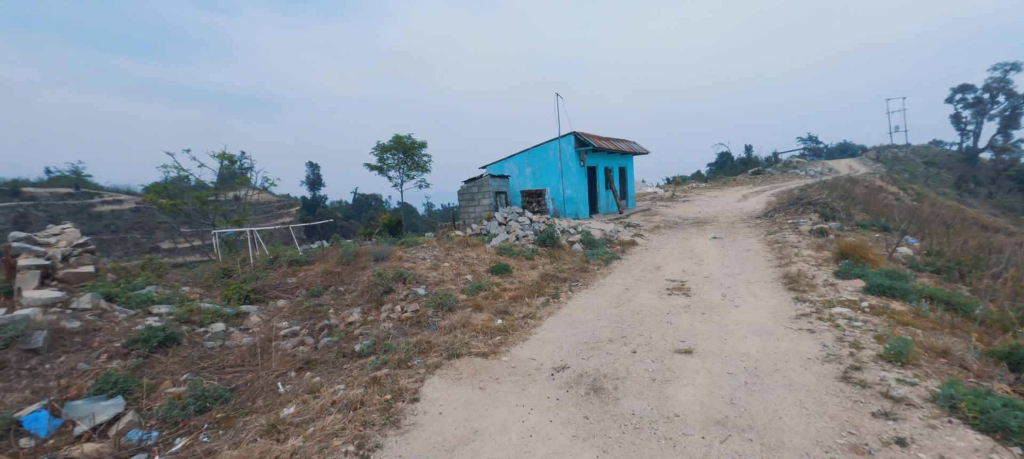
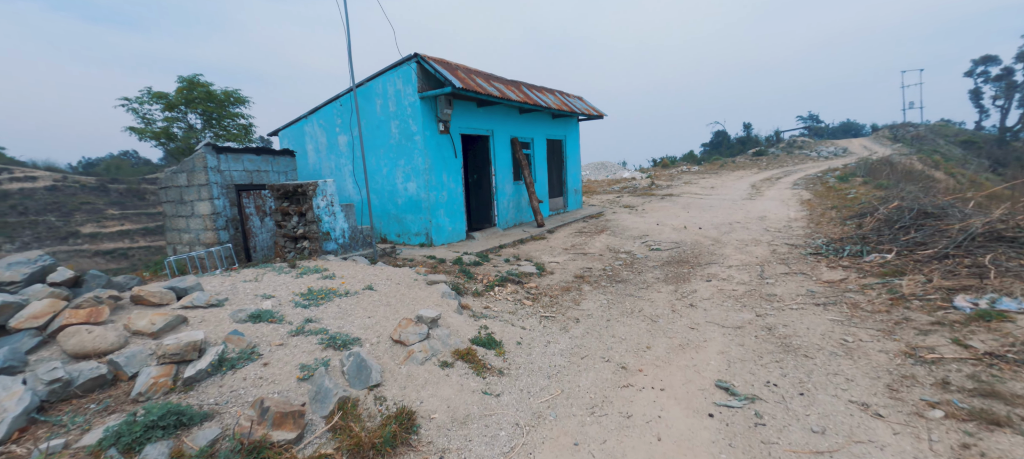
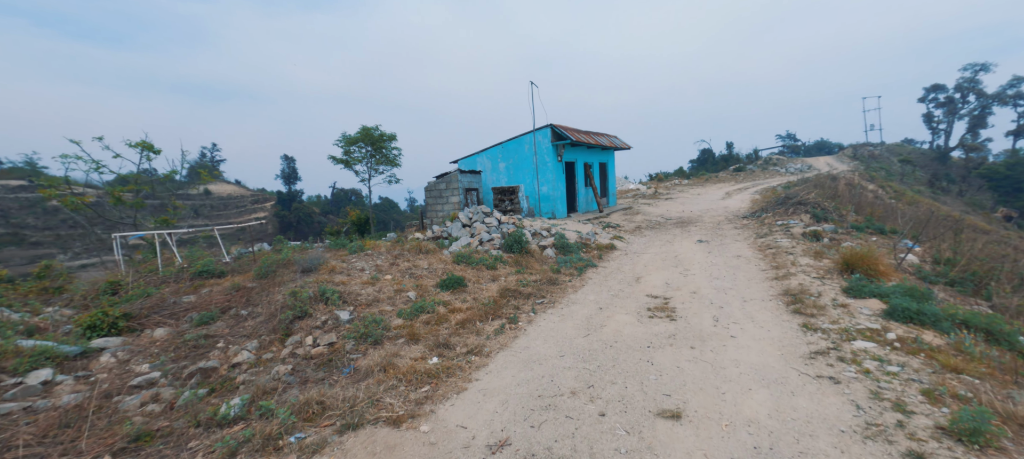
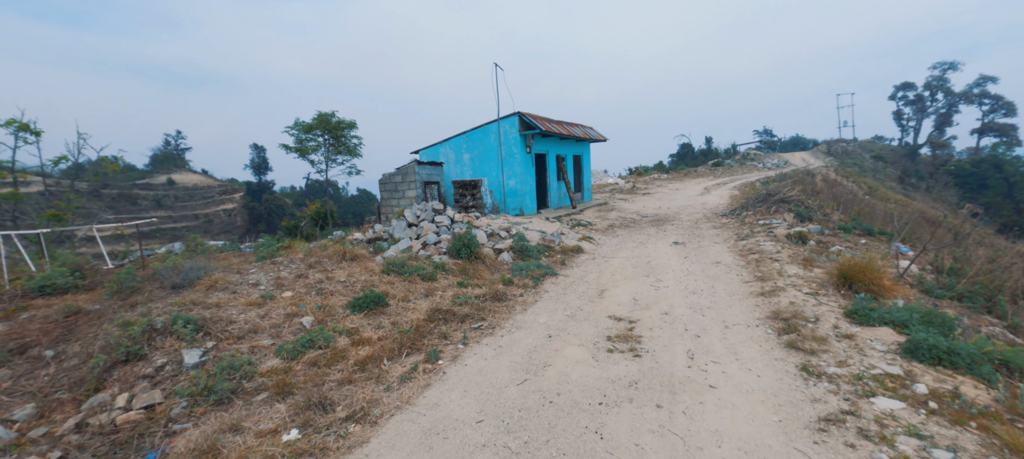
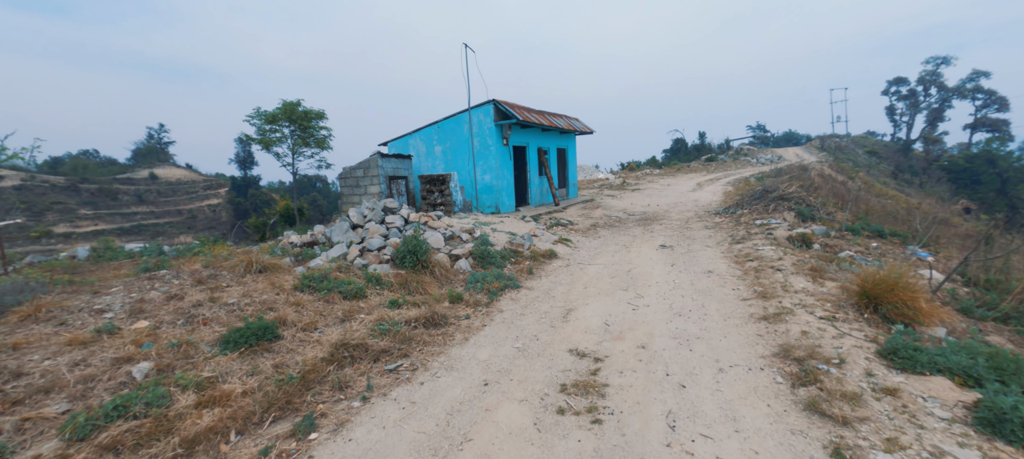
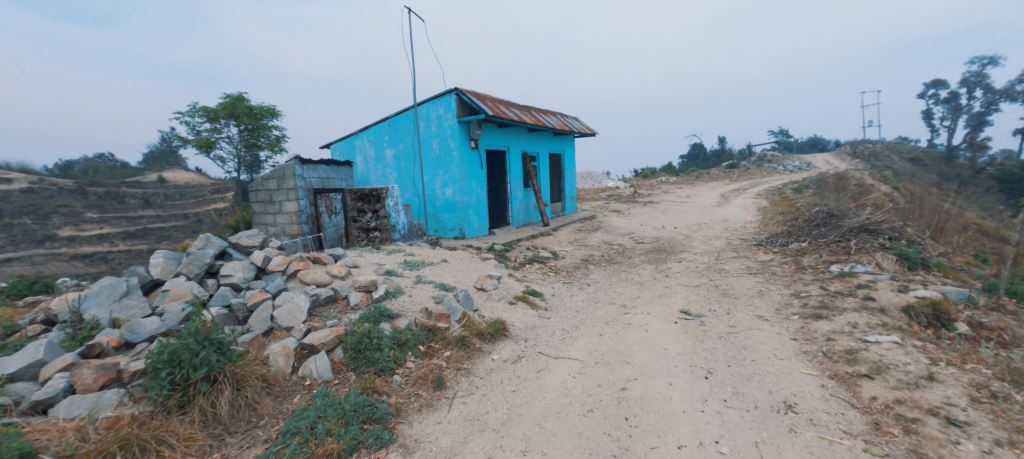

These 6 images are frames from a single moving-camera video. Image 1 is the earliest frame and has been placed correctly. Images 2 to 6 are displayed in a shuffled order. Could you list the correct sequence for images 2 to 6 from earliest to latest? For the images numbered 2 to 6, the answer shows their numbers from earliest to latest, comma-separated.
3, 4, 5, 6, 2
